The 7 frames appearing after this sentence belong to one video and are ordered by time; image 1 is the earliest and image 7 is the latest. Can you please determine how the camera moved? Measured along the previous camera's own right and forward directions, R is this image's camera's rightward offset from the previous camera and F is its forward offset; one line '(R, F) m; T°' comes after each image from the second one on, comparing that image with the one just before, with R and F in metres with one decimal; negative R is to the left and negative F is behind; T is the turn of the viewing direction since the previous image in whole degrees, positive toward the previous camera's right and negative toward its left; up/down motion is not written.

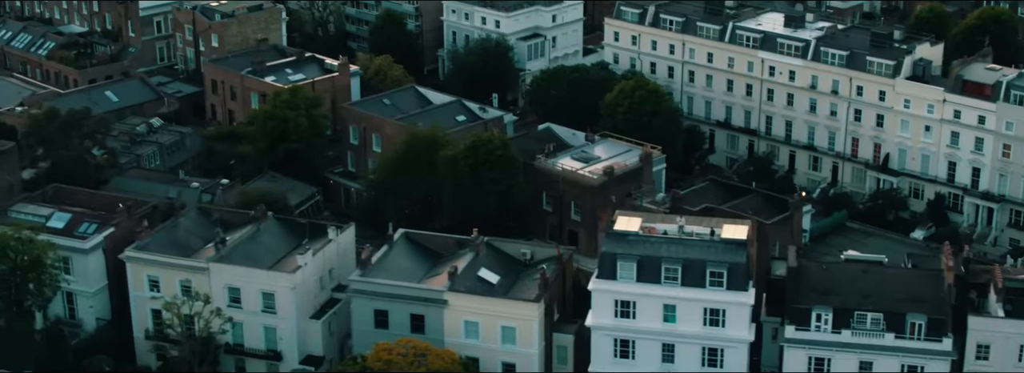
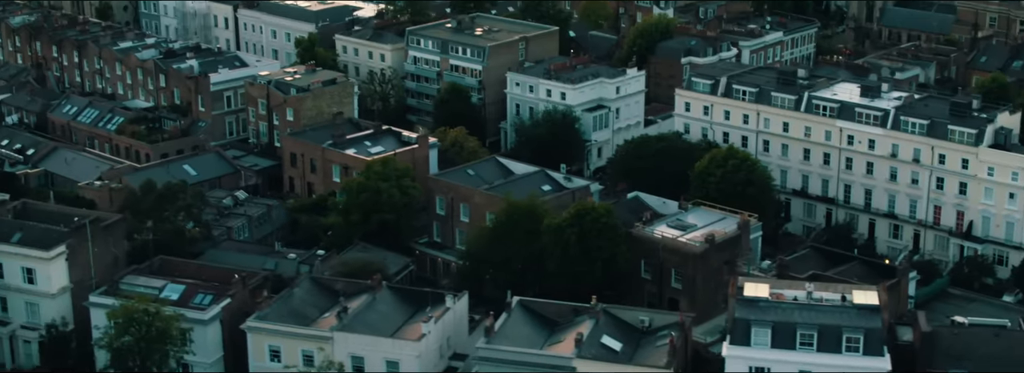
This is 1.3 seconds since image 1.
(-4.1, -0.3) m; +1°
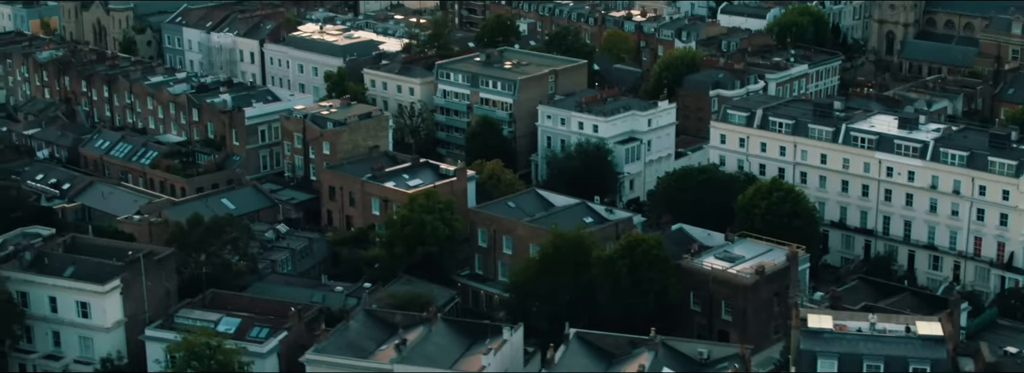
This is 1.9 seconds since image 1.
(-2.0, -0.1) m; 0°
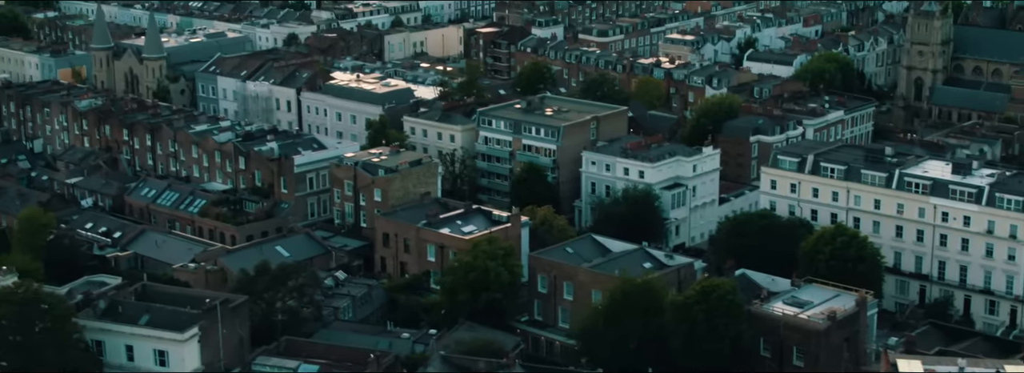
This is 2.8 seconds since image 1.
(-2.8, -0.2) m; 0°
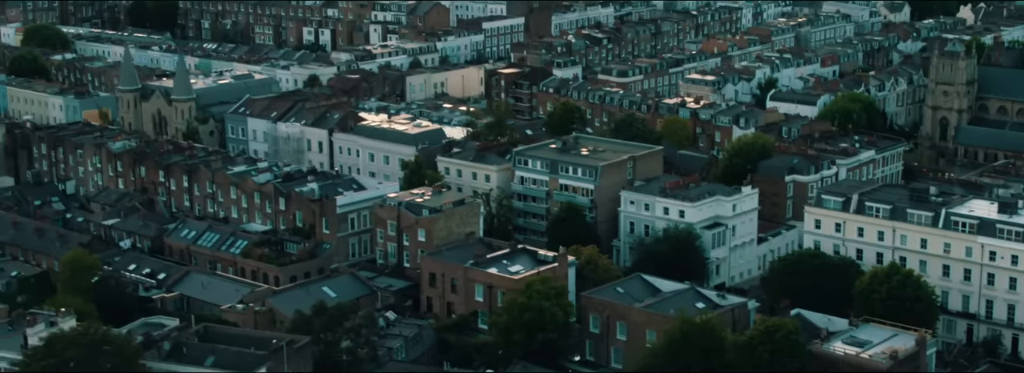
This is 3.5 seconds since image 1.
(-2.4, -0.2) m; 0°
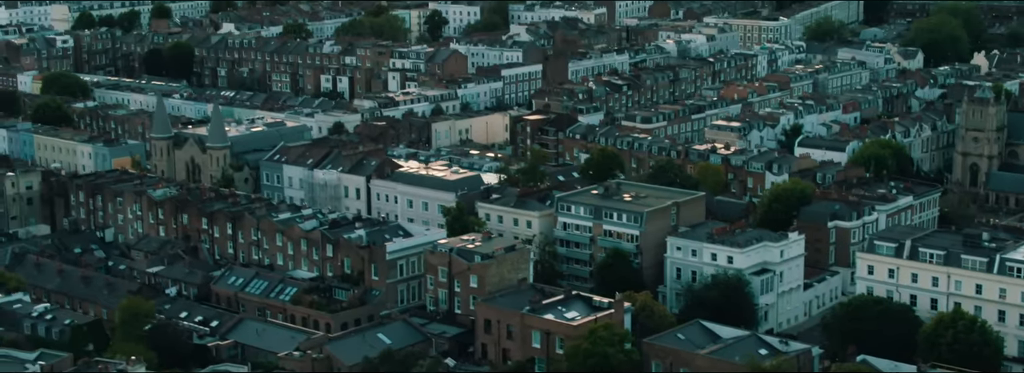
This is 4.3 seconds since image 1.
(-2.9, -0.2) m; 0°
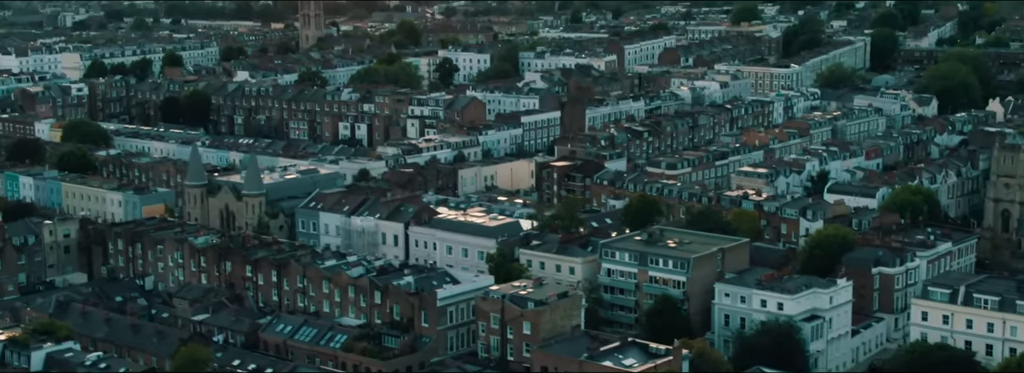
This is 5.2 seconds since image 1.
(-2.9, -0.2) m; 0°
